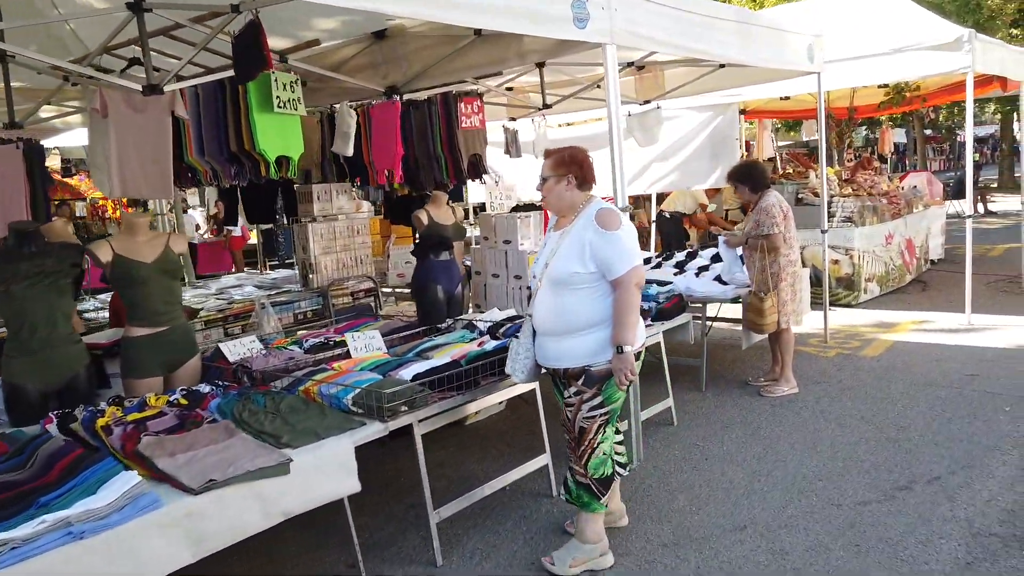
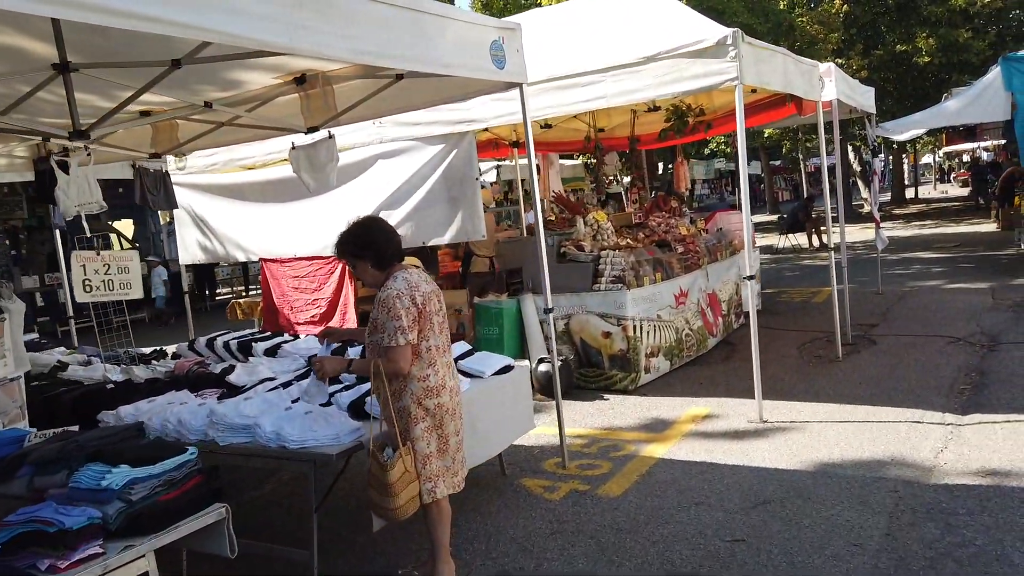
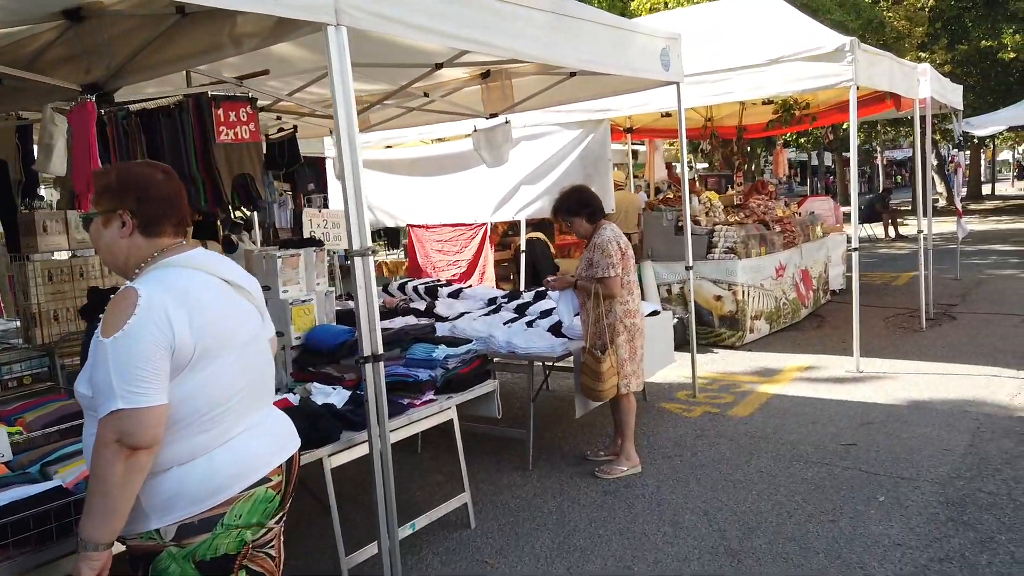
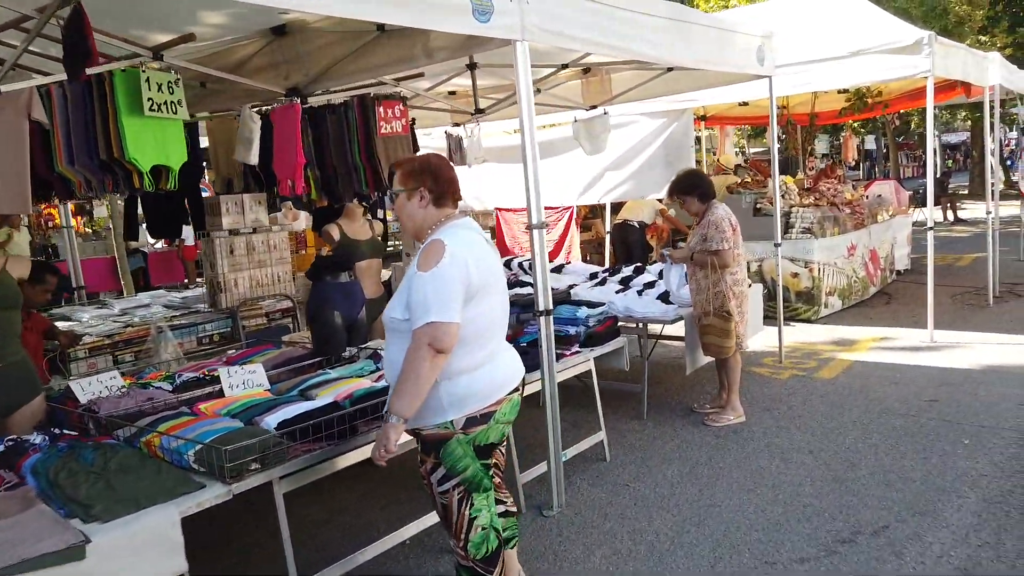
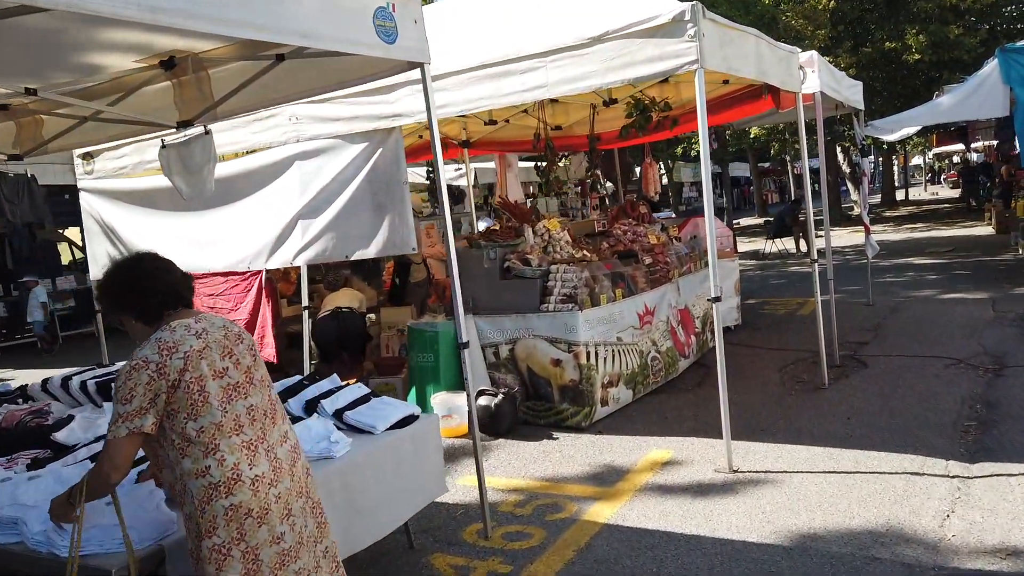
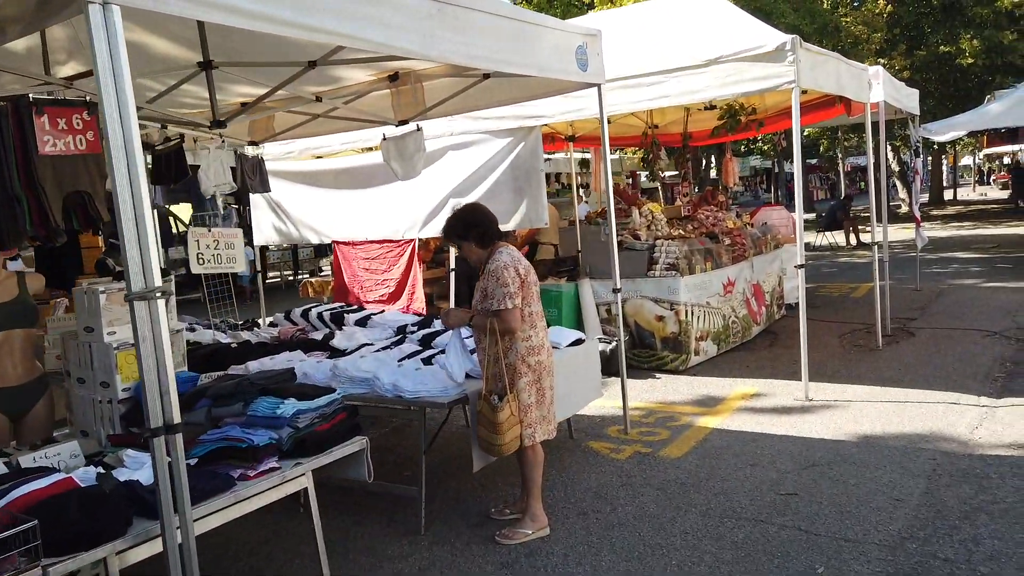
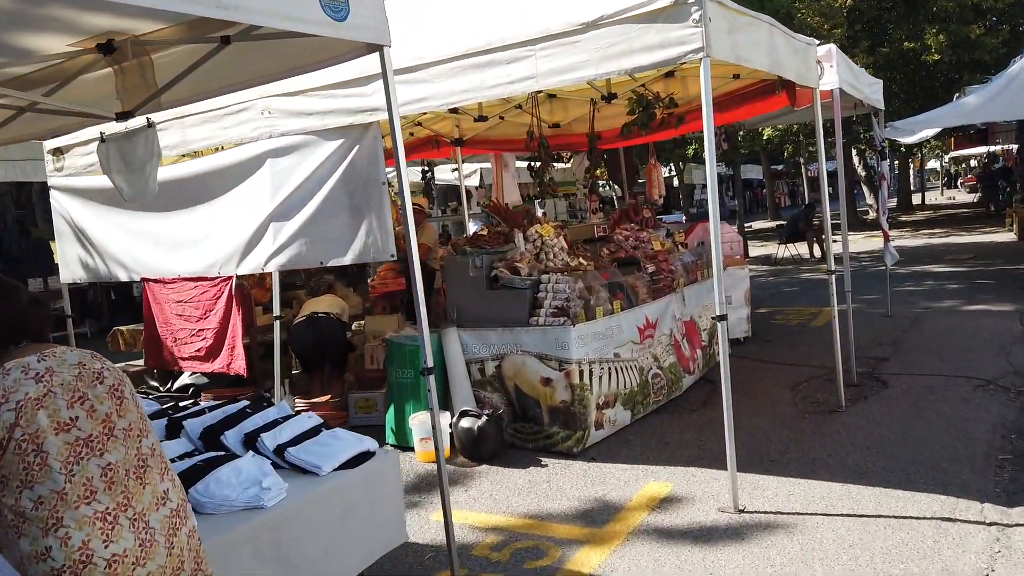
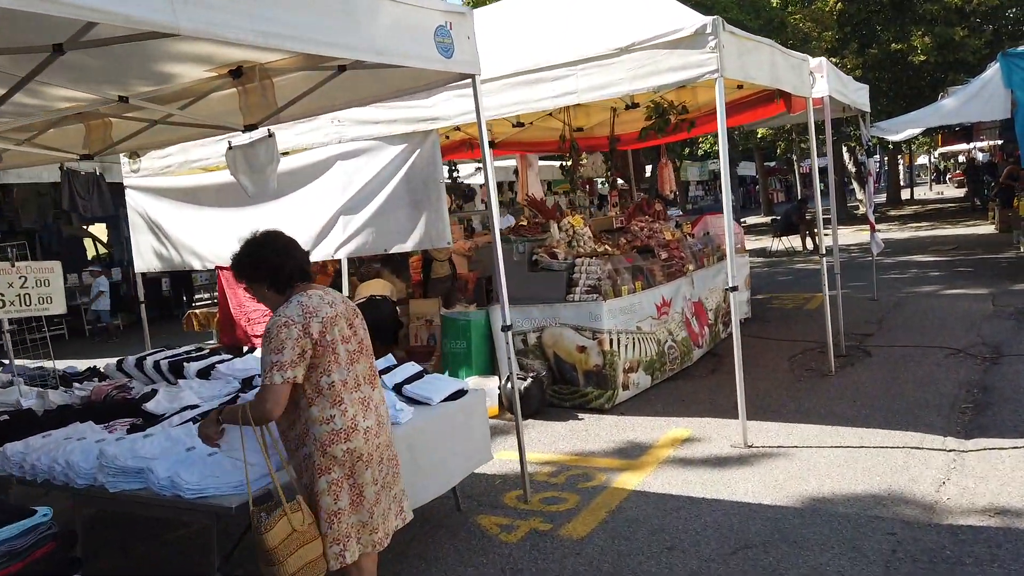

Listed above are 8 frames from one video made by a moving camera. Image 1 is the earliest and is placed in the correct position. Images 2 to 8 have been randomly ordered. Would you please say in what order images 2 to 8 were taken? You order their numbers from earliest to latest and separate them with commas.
4, 3, 6, 2, 8, 5, 7
